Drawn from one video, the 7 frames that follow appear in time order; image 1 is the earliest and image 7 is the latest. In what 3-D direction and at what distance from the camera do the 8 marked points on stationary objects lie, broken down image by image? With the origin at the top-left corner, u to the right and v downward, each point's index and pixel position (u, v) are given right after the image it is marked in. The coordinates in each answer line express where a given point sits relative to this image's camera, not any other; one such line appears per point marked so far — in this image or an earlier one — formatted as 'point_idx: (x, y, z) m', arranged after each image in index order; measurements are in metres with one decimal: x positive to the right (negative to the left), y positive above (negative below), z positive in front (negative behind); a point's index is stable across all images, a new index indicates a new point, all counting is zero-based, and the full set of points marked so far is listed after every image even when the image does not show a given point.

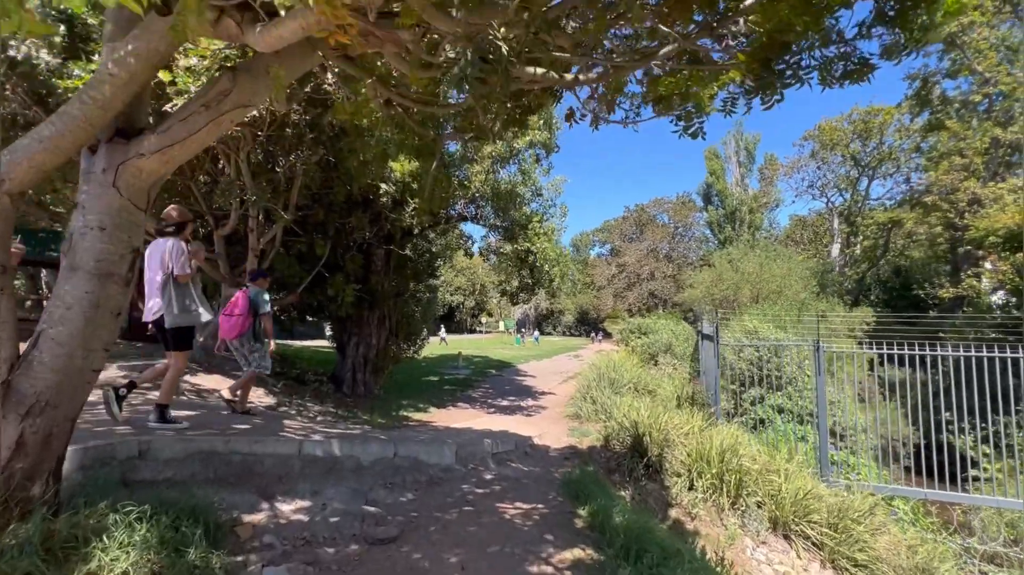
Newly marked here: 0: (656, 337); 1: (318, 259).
0: (+5.6, -1.9, +18.5) m
1: (-4.3, +0.6, +10.5) m
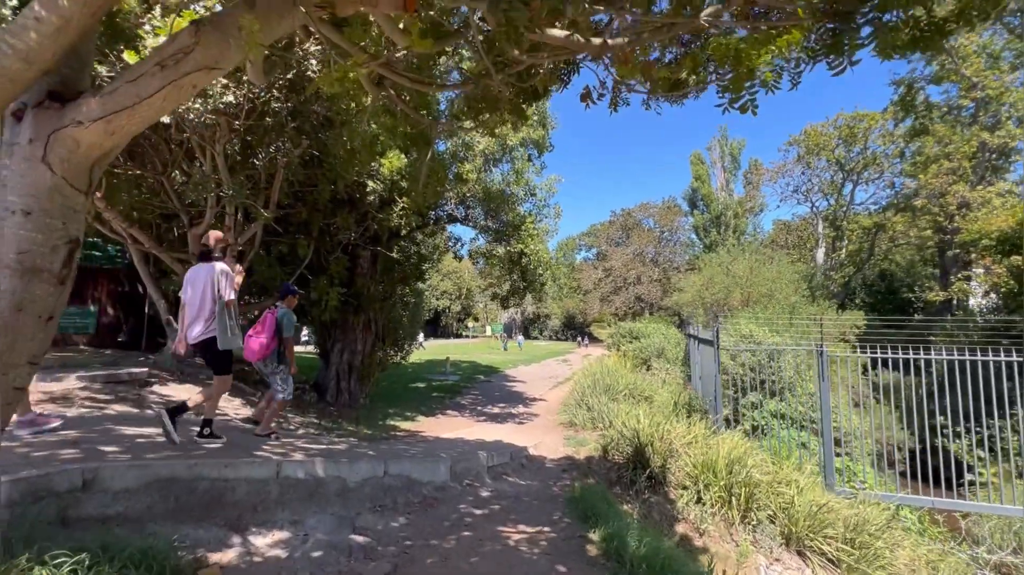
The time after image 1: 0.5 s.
0: (+5.2, -2.1, +18.2) m
1: (-4.4, +0.5, +9.9) m
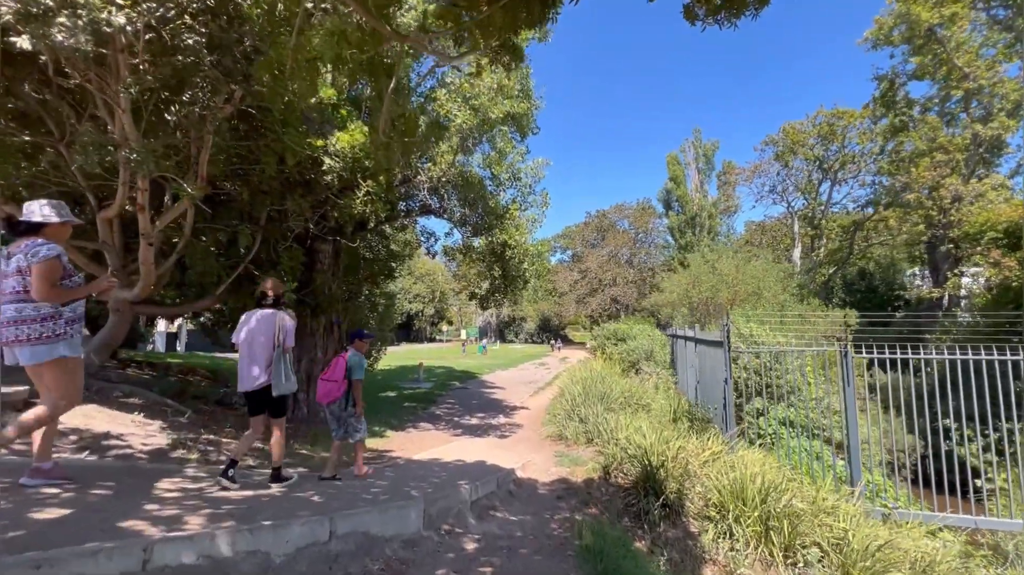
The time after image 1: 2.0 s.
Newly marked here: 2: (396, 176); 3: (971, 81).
0: (+4.4, -2.0, +17.2) m
1: (-4.7, +0.6, +8.4) m
2: (-2.4, +2.3, +10.0) m
3: (+15.0, +6.8, +15.4) m
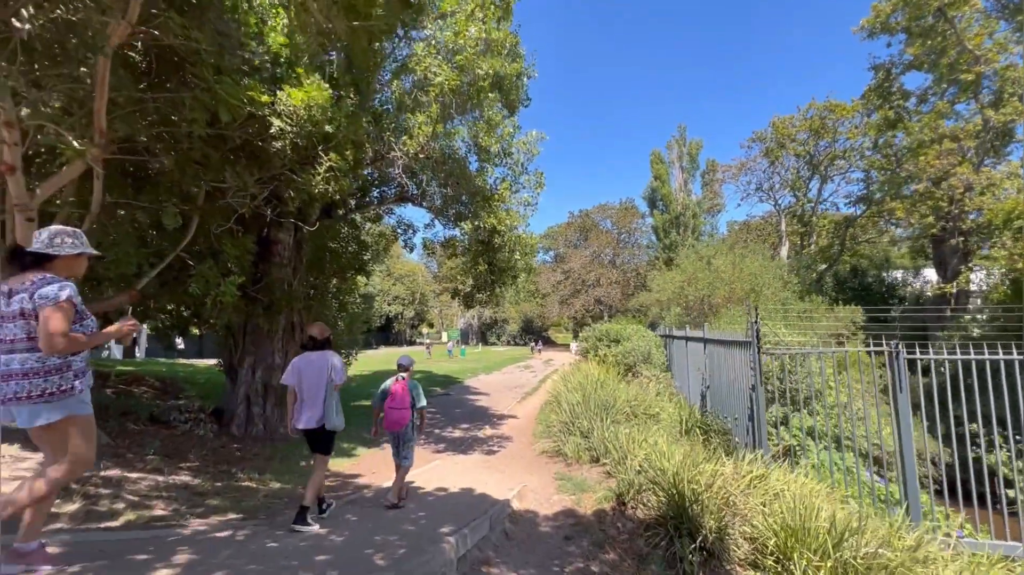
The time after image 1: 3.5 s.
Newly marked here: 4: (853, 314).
0: (+4.0, -1.9, +16.0) m
1: (-4.9, +0.7, +6.9) m
2: (-2.6, +2.4, +8.5) m
3: (+14.6, +6.9, +14.7) m
4: (+11.3, -0.9, +15.7) m
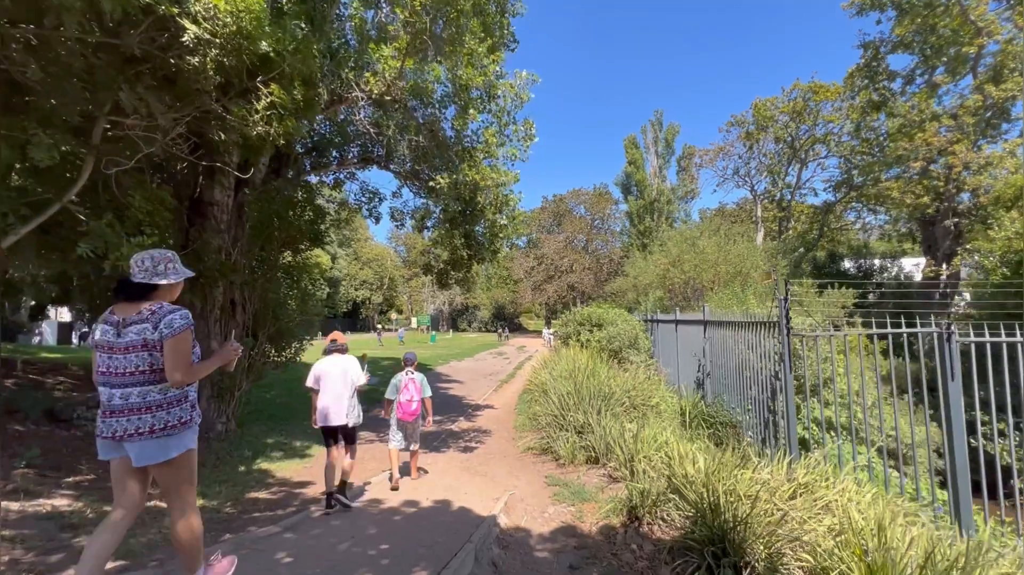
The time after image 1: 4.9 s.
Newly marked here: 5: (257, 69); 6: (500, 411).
0: (+3.2, -1.3, +15.0) m
1: (-5.0, +1.1, +5.3) m
2: (-2.8, +2.9, +7.0) m
3: (+14.0, +7.4, +14.1) m
4: (+10.6, -0.3, +15.1) m
5: (-3.2, +2.8, +6.1) m
6: (-0.3, -3.2, +12.2) m
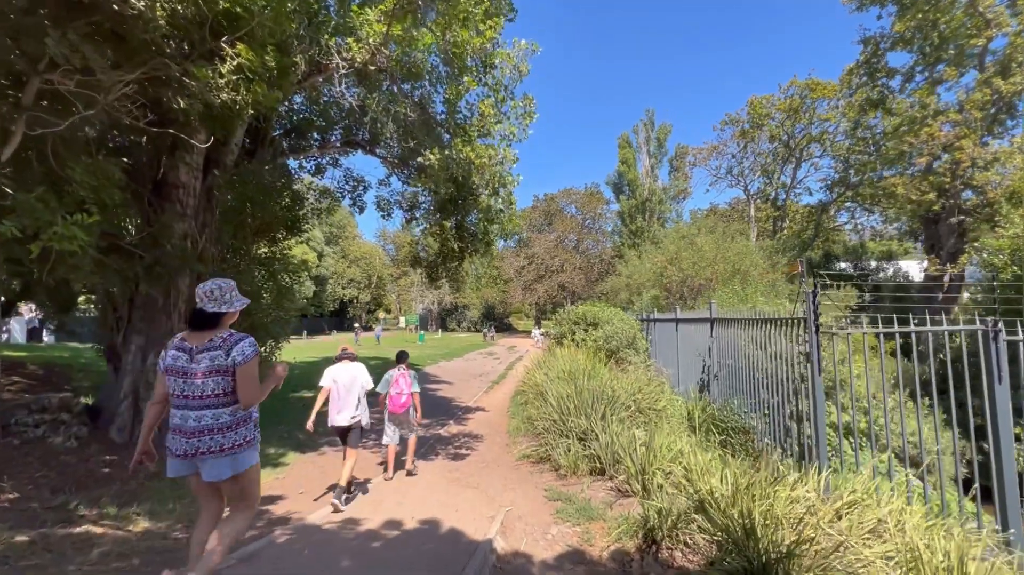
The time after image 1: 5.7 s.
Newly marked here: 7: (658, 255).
0: (+3.0, -1.2, +14.4) m
1: (-5.0, +1.3, +4.5) m
2: (-2.8, +3.0, +6.3) m
3: (+13.8, +7.4, +13.8) m
4: (+10.3, -0.3, +14.7) m
5: (-3.2, +2.9, +5.3) m
6: (-0.5, -3.0, +11.5) m
7: (+6.0, +1.4, +19.6) m
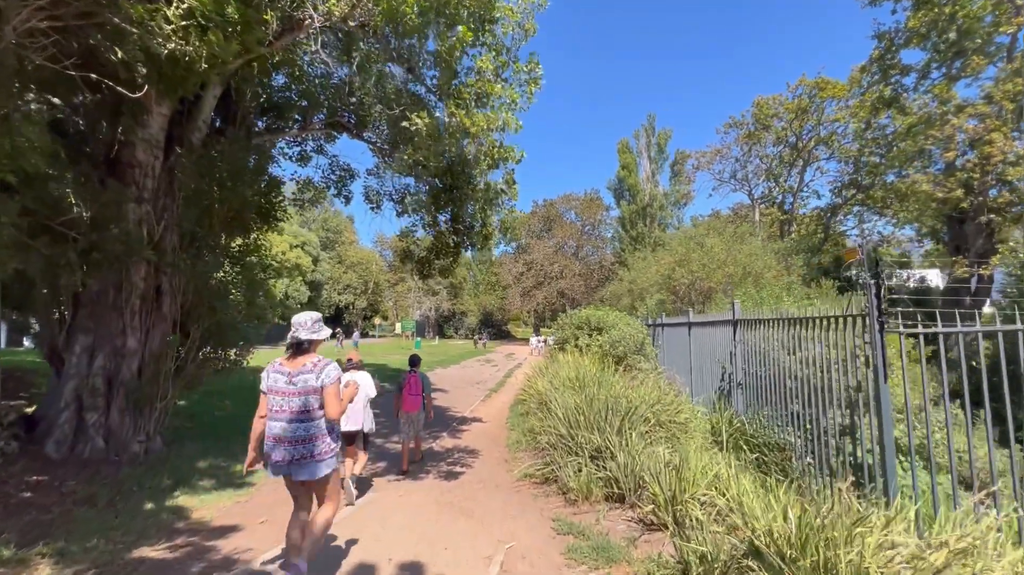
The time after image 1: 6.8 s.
0: (+3.0, -1.3, +13.4) m
1: (-4.9, +1.4, +3.6) m
2: (-2.8, +3.1, +5.4) m
3: (+13.9, +7.3, +13.0) m
4: (+10.3, -0.4, +13.8) m
5: (-3.2, +3.0, +4.4) m
6: (-0.5, -3.0, +10.5) m
7: (+6.0, +1.3, +18.7) m
